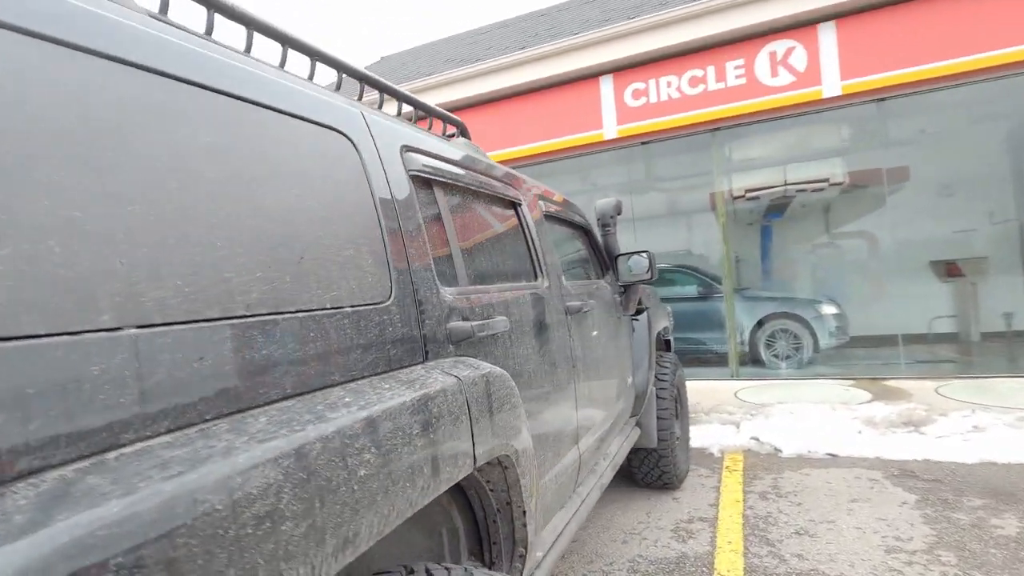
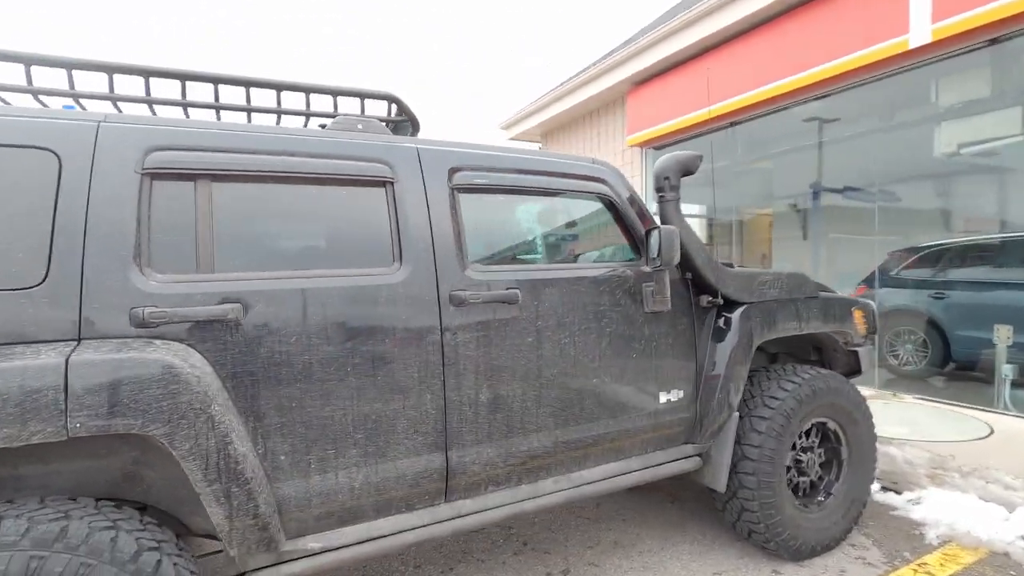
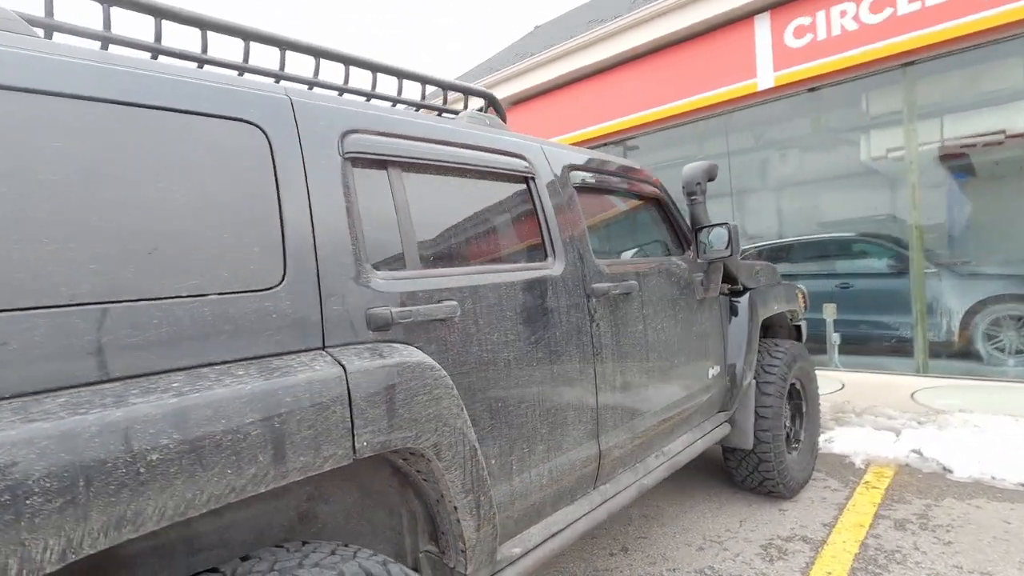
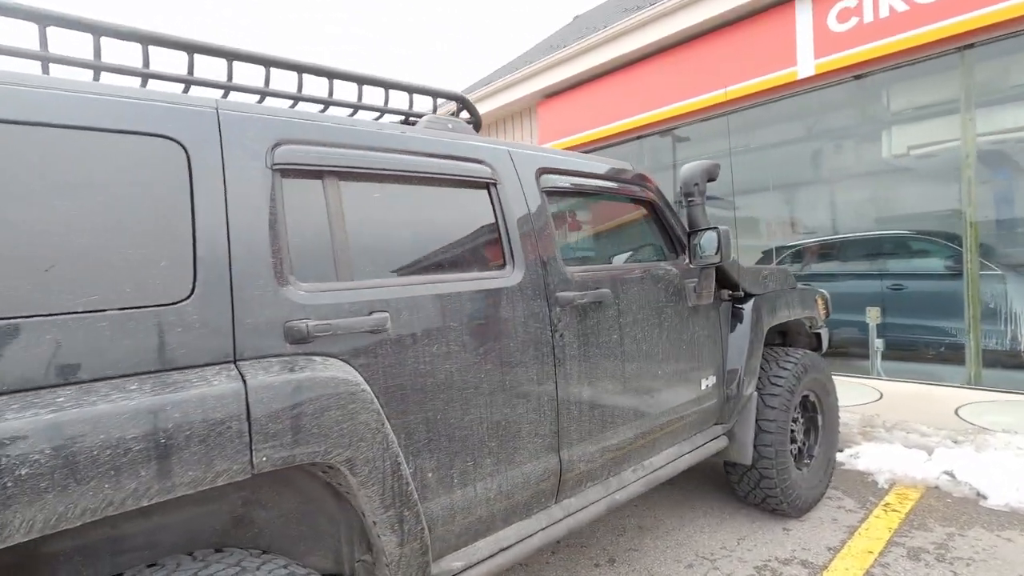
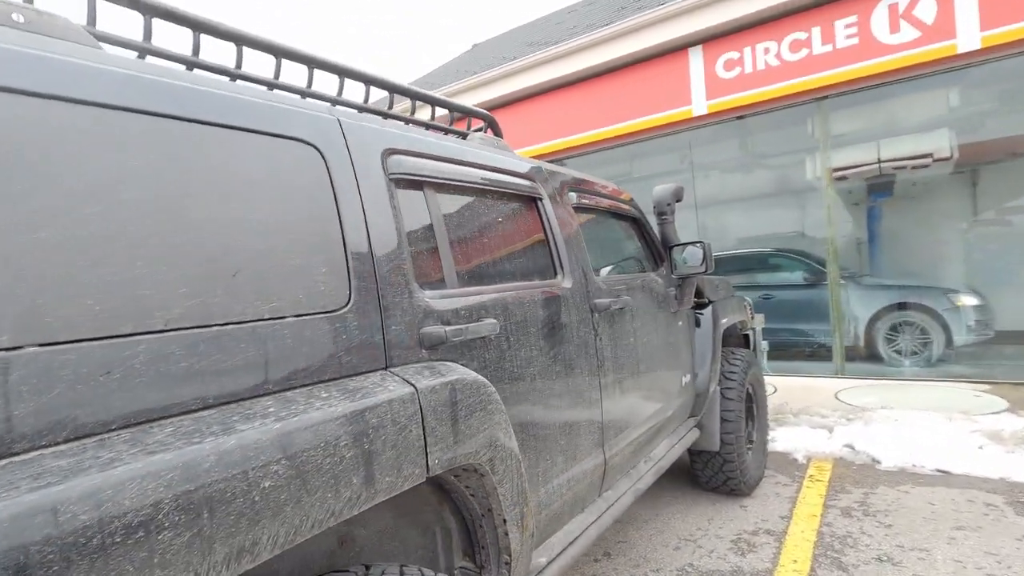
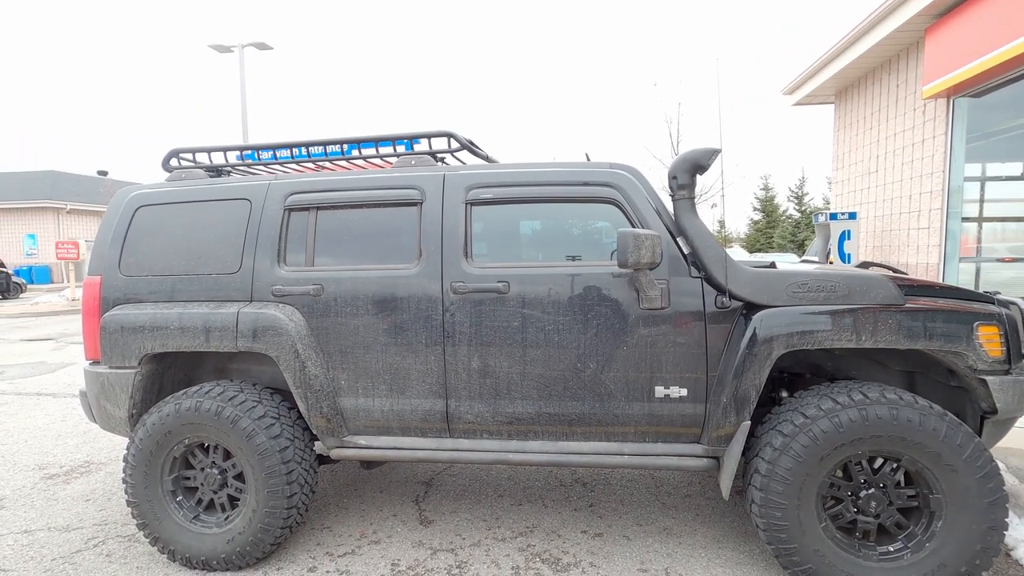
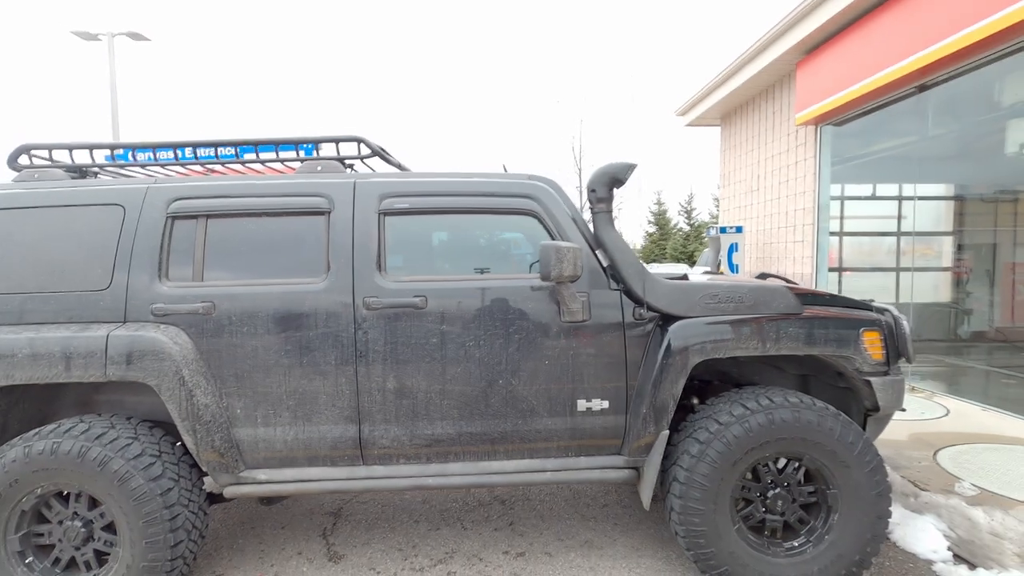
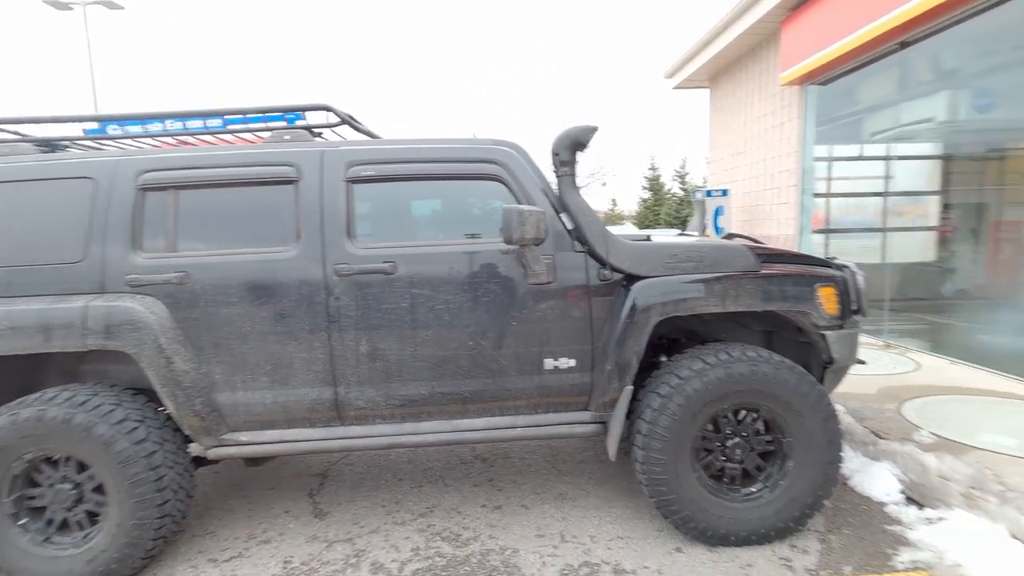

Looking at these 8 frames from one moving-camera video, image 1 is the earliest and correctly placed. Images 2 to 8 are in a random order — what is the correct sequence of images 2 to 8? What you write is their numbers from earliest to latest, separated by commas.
5, 3, 4, 2, 7, 6, 8
